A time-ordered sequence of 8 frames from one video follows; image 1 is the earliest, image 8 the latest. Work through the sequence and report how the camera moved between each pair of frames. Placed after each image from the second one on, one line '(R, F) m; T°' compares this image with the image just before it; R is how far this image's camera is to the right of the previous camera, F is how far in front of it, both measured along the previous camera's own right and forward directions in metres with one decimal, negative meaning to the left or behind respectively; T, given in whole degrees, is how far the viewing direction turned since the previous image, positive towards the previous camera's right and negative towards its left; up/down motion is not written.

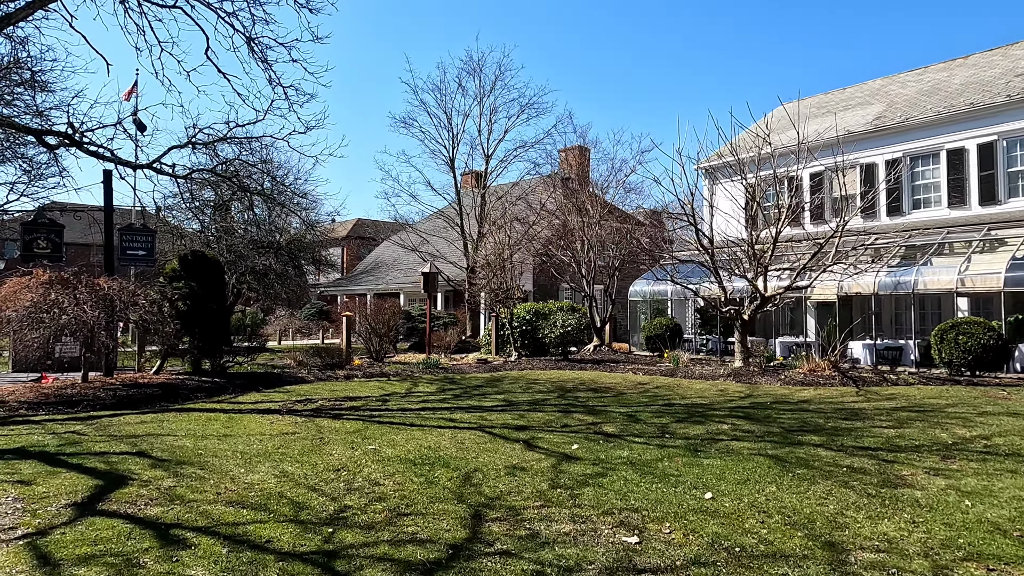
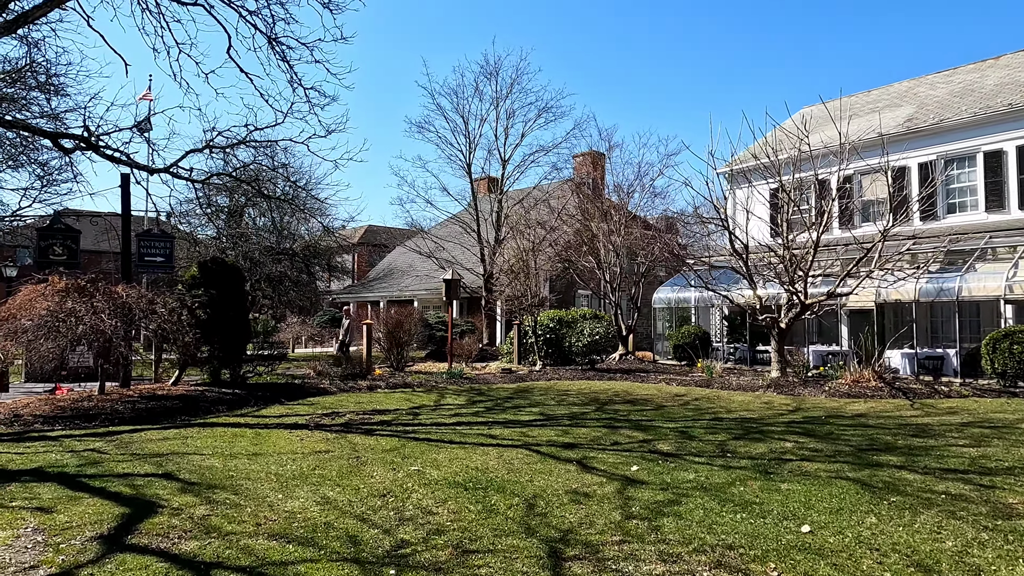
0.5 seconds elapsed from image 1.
(-0.4, +0.5) m; -1°
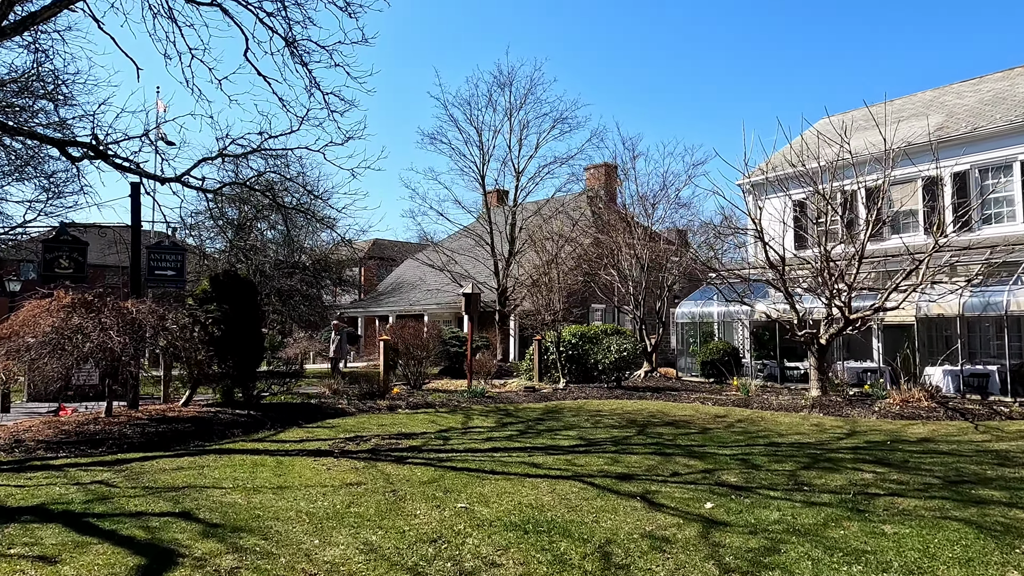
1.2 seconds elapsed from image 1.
(-0.4, +0.6) m; 0°
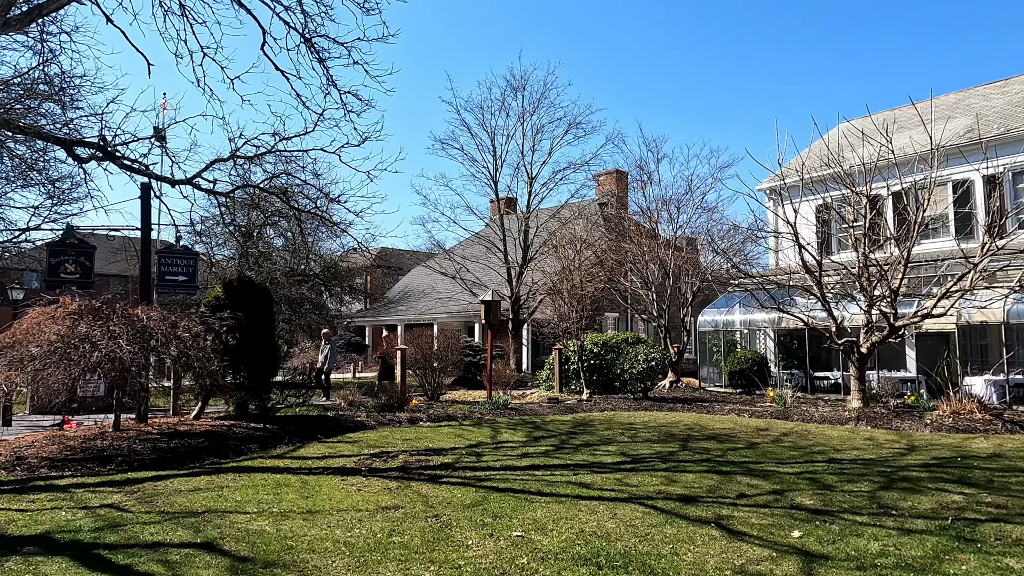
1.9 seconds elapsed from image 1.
(-0.4, +0.5) m; 0°
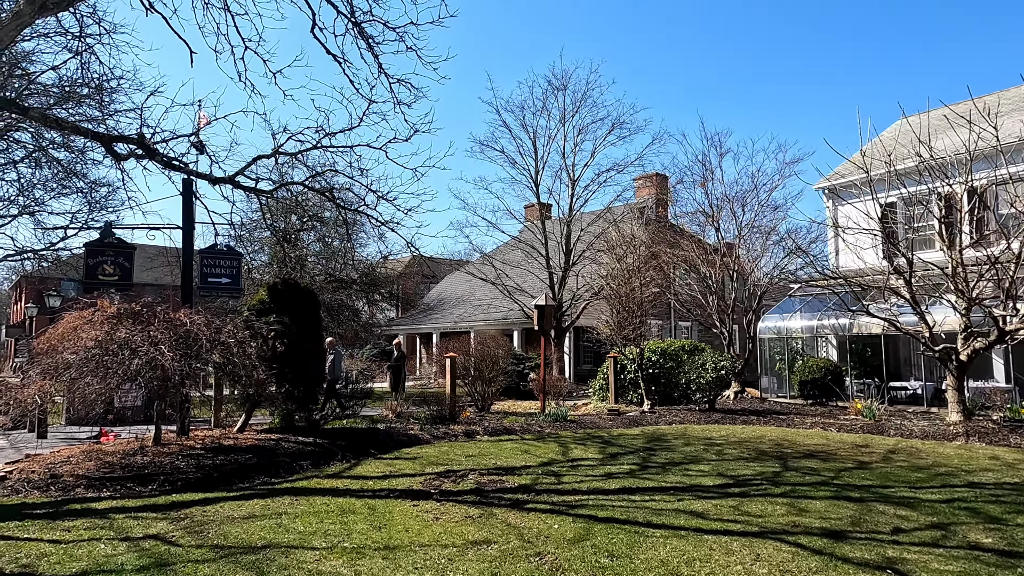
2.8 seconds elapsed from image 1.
(-0.6, +0.8) m; -2°
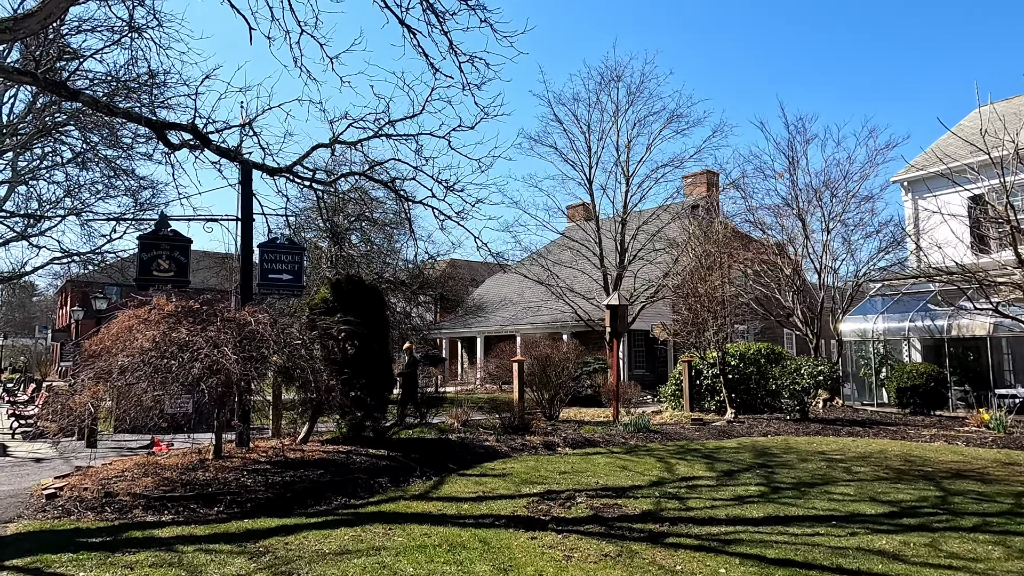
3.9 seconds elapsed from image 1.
(-0.7, +0.9) m; -3°
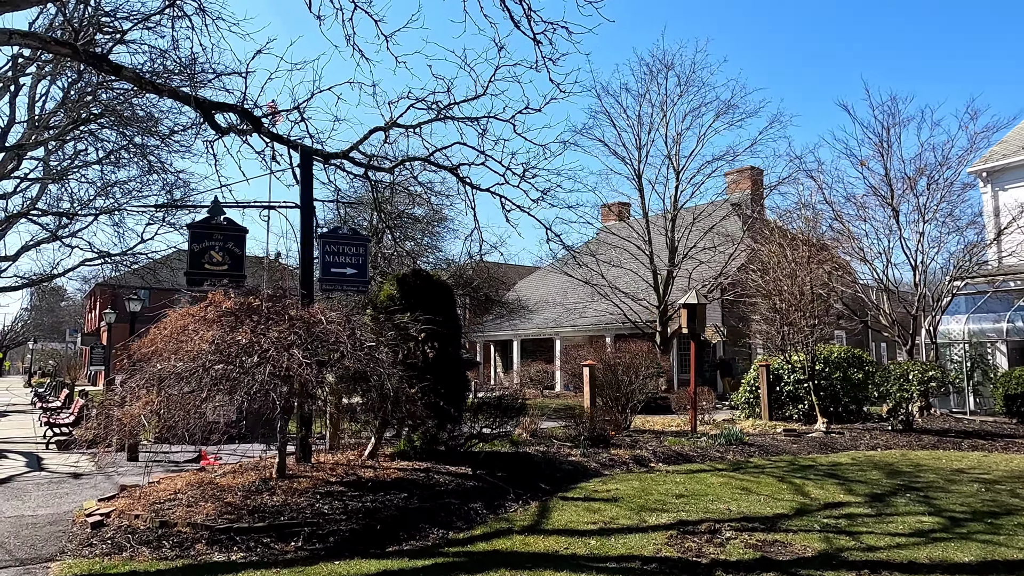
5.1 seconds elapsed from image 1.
(-0.8, +1.0) m; -2°
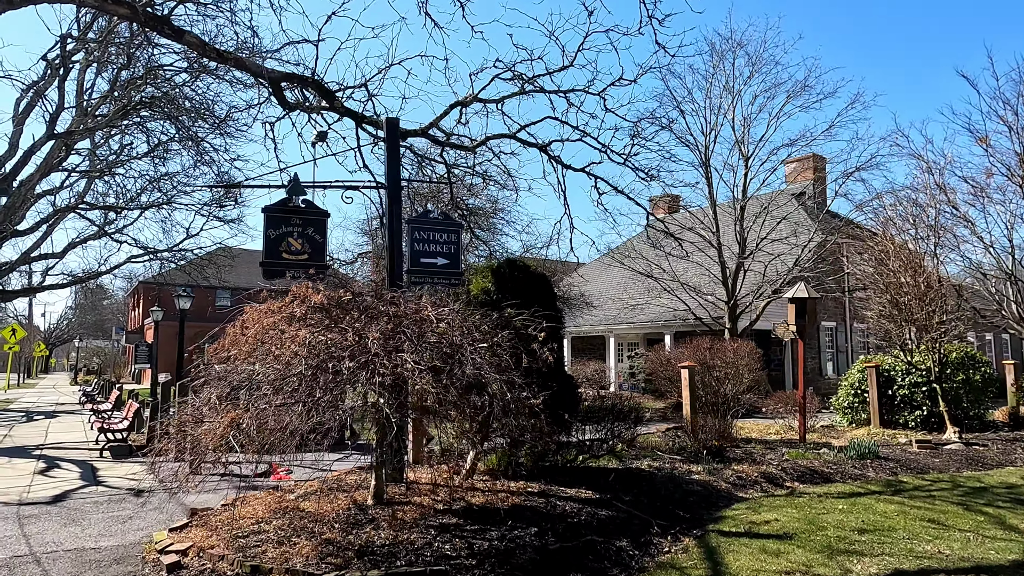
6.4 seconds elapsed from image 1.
(-0.8, +1.0) m; -3°
